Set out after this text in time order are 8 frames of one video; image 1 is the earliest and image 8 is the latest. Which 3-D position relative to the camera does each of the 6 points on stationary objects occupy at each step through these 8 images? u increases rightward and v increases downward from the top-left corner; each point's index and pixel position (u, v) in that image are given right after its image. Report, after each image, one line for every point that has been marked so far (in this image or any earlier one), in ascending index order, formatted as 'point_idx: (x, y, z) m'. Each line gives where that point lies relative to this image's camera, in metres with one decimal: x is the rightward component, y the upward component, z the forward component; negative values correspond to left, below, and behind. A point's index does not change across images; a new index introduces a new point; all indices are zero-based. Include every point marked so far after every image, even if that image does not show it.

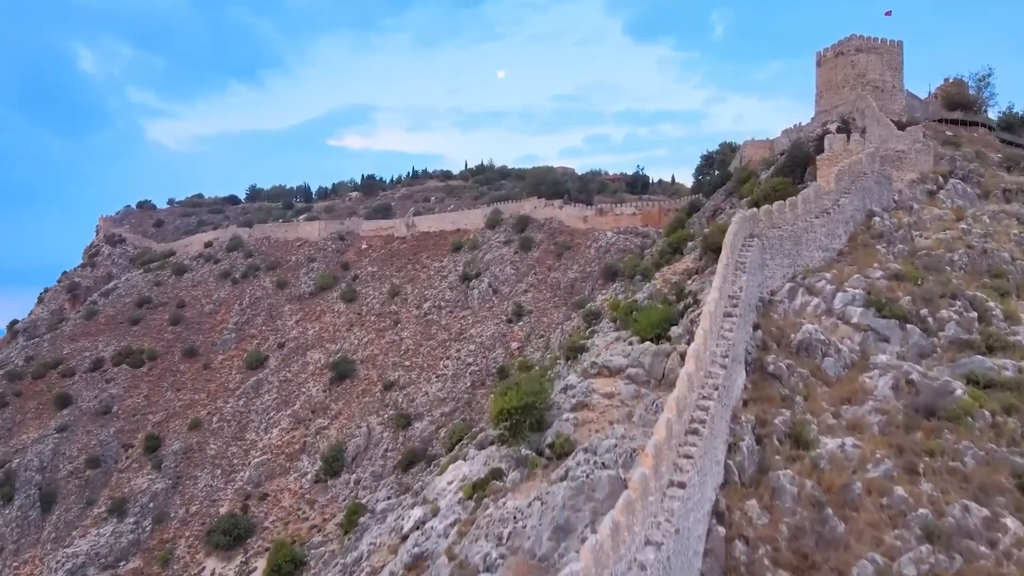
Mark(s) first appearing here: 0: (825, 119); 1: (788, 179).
0: (+7.5, +4.0, +19.6) m
1: (+5.9, +2.3, +17.4) m
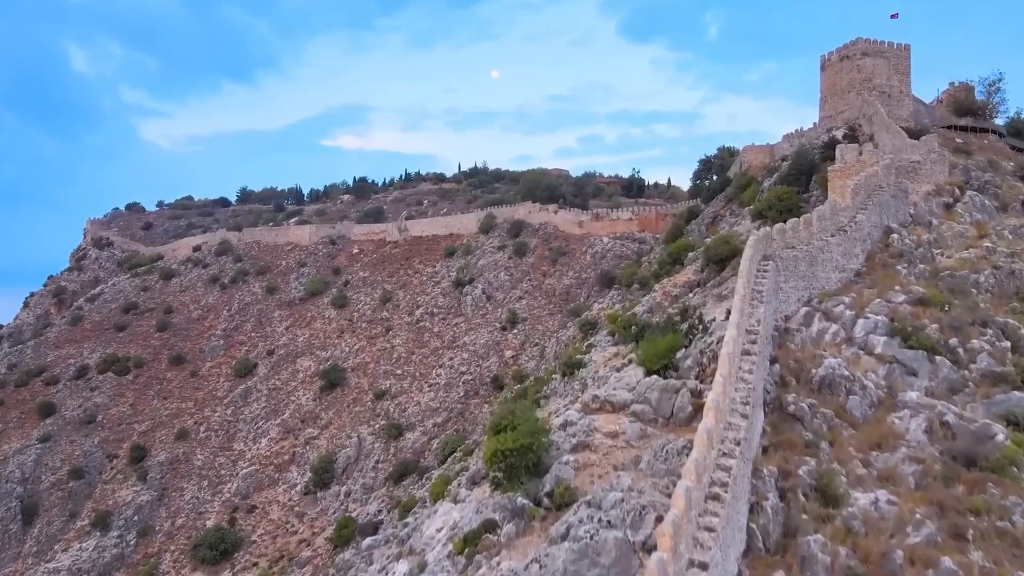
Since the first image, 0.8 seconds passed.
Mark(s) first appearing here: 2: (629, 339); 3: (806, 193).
0: (+7.4, +3.8, +19.0) m
1: (+5.7, +2.0, +16.7) m
2: (+2.3, -1.0, +16.1) m
3: (+6.1, +2.0, +17.0) m
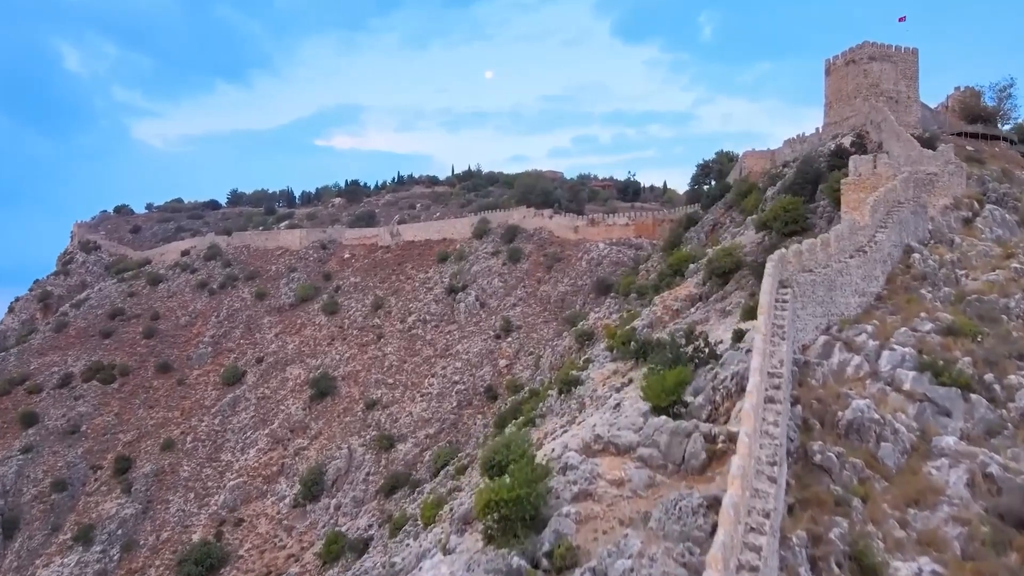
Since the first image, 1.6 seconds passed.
0: (+7.3, +3.5, +18.3) m
1: (+5.6, +1.7, +16.1) m
2: (+2.2, -1.3, +15.4) m
3: (+6.0, +1.8, +16.3) m
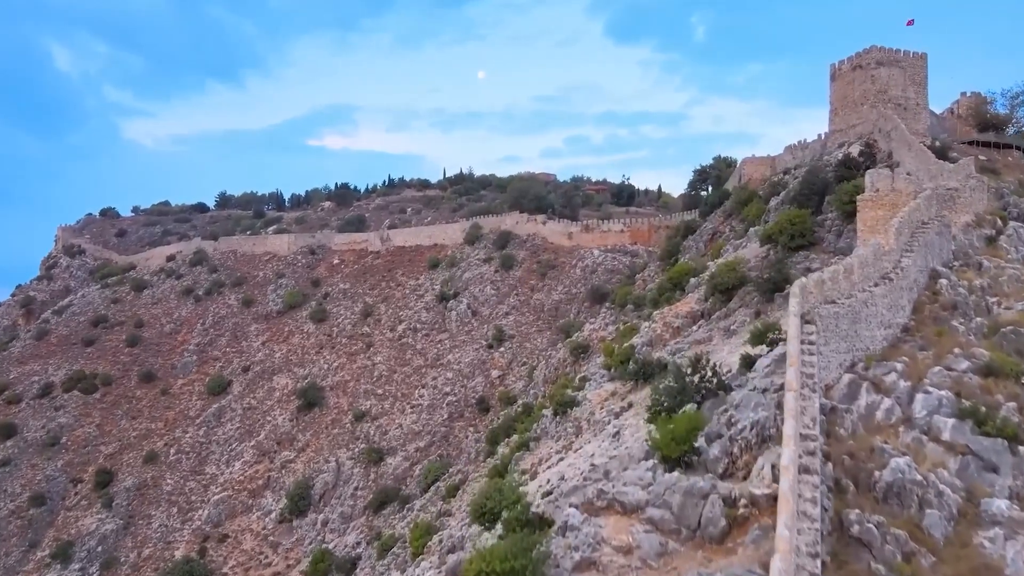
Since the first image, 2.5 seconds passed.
0: (+7.1, +3.2, +17.6) m
1: (+5.5, +1.4, +15.3) m
2: (+2.1, -1.6, +14.6) m
3: (+5.8, +1.4, +15.6) m
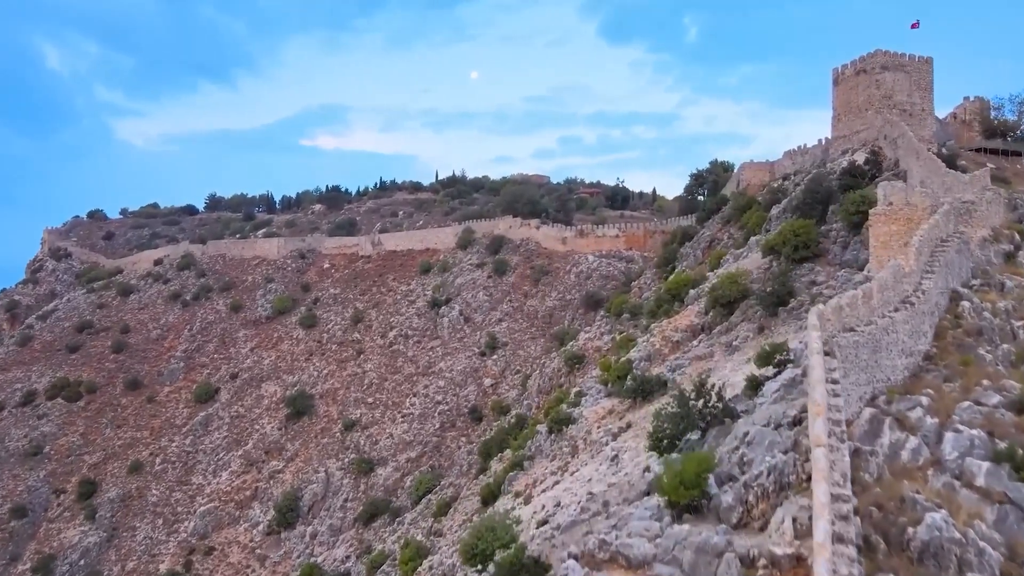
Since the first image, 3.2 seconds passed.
0: (+7.0, +2.9, +17.1) m
1: (+5.4, +1.2, +14.8) m
2: (+1.9, -1.8, +14.1) m
3: (+5.7, +1.2, +15.0) m
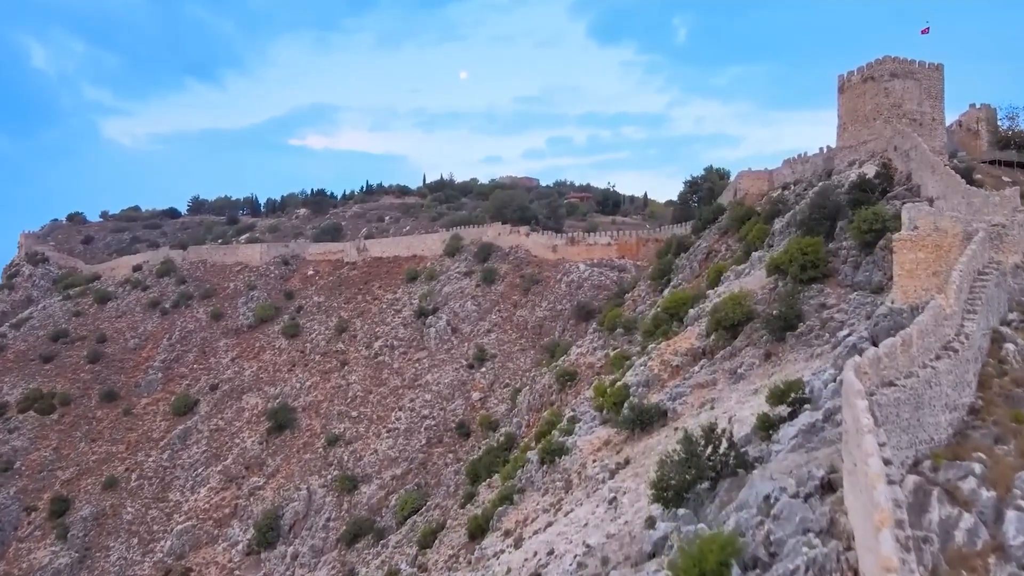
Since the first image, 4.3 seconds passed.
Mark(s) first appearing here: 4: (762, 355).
0: (+6.7, +2.6, +16.2) m
1: (+5.2, +0.8, +13.9) m
2: (+1.8, -2.2, +13.2) m
3: (+5.5, +0.8, +14.2) m
4: (+3.9, -1.0, +12.7) m
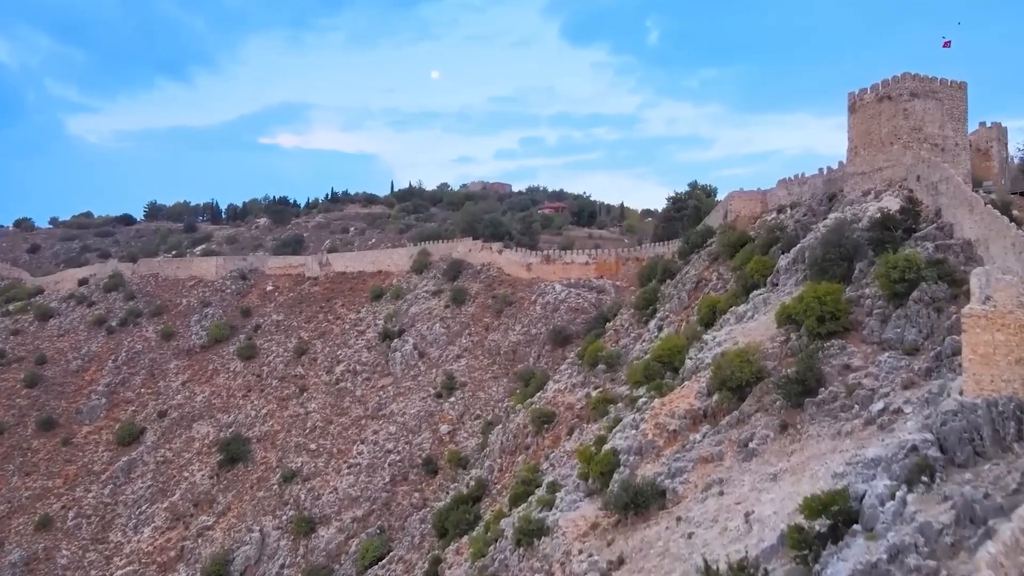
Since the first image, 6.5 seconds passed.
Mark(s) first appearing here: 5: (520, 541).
0: (+6.3, +1.8, +14.5) m
1: (+4.8, +0.1, +12.1) m
2: (+1.4, -3.0, +11.2) m
3: (+5.1, +0.1, +12.3) m
4: (+3.5, -1.8, +10.8) m
5: (+0.1, -3.8, +12.4) m
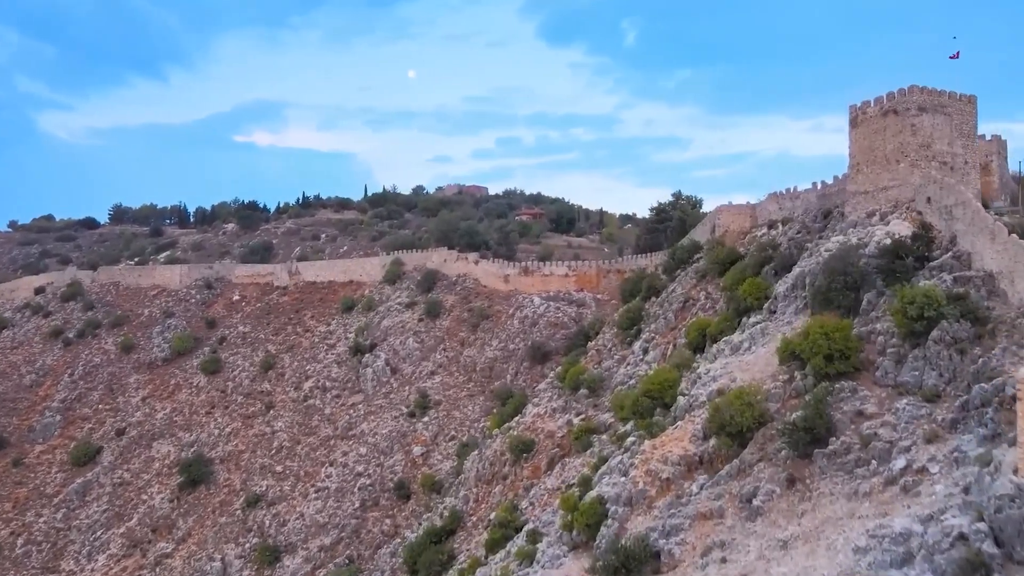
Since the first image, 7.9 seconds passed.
0: (+5.9, +1.3, +13.4) m
1: (+4.5, -0.4, +11.0) m
2: (+1.1, -3.4, +10.0) m
3: (+4.8, -0.4, +11.3) m
4: (+3.2, -2.3, +9.7) m
5: (-0.2, -4.2, +11.2) m
